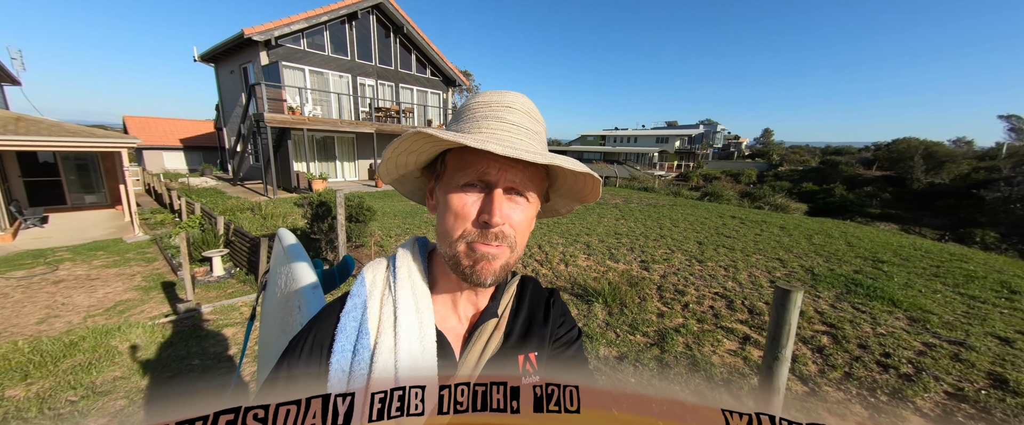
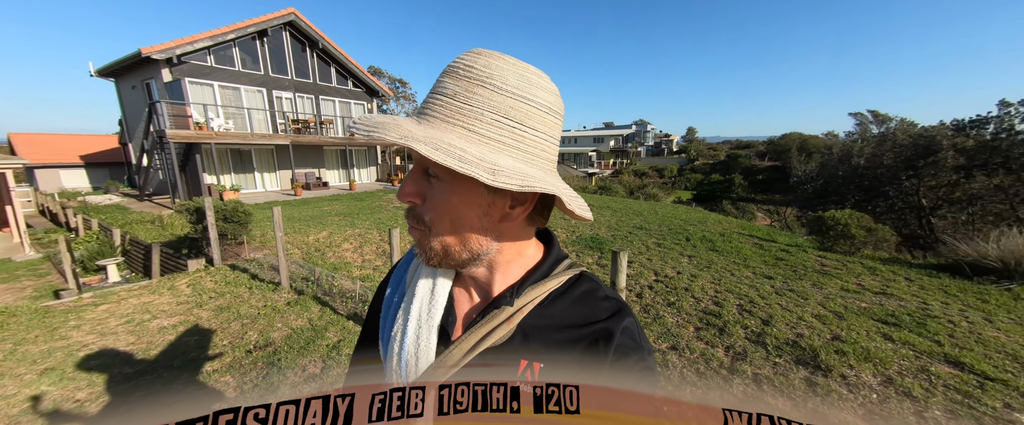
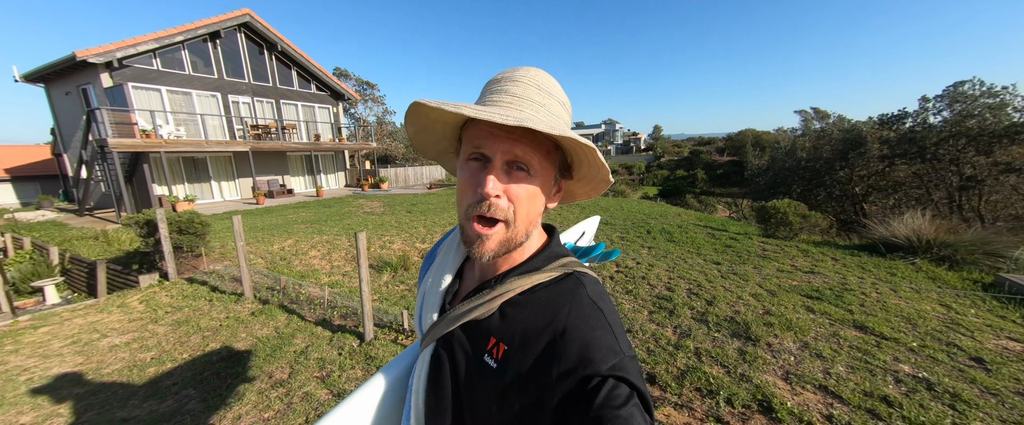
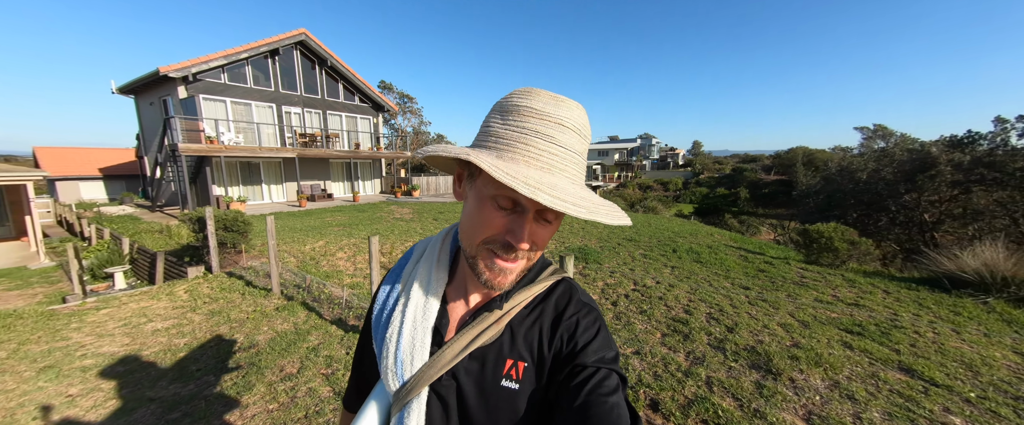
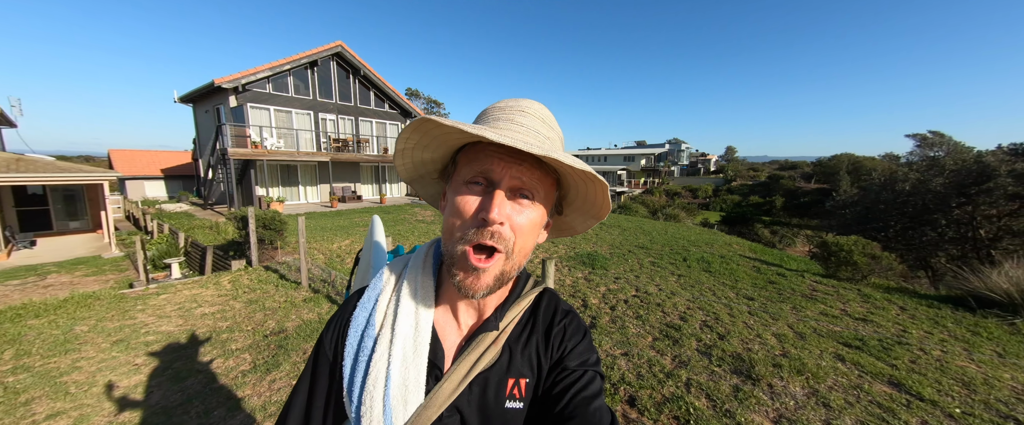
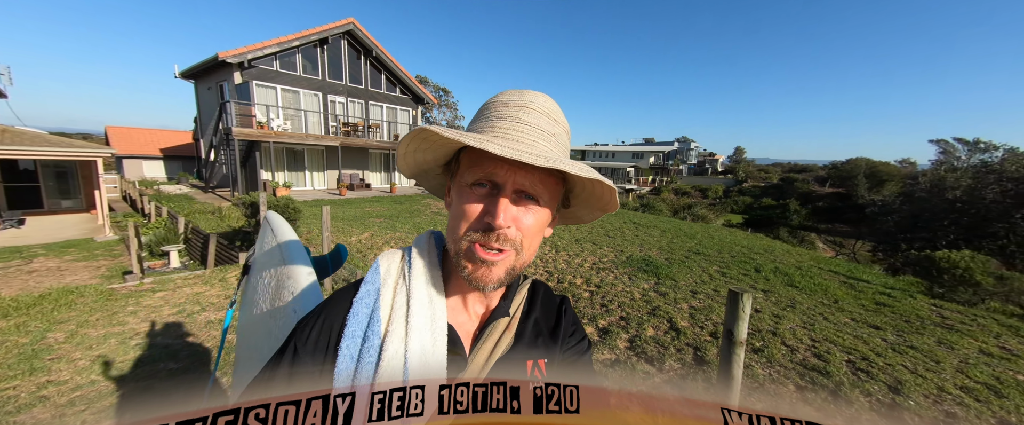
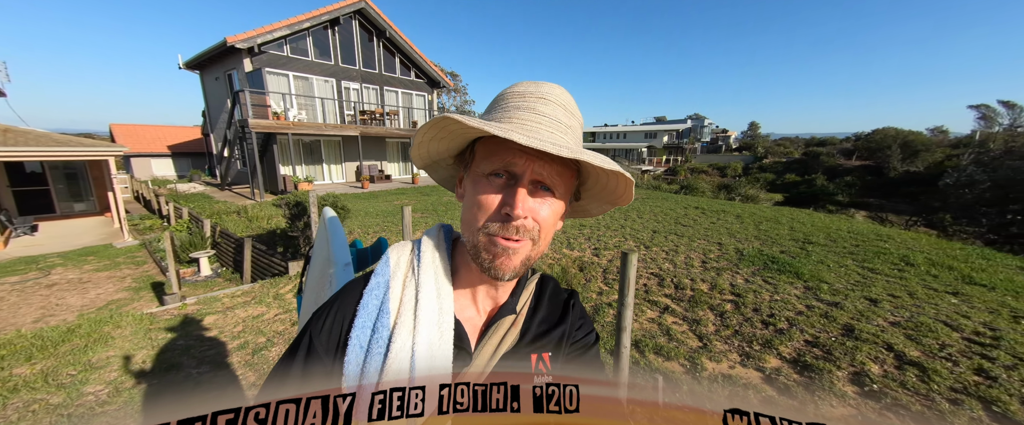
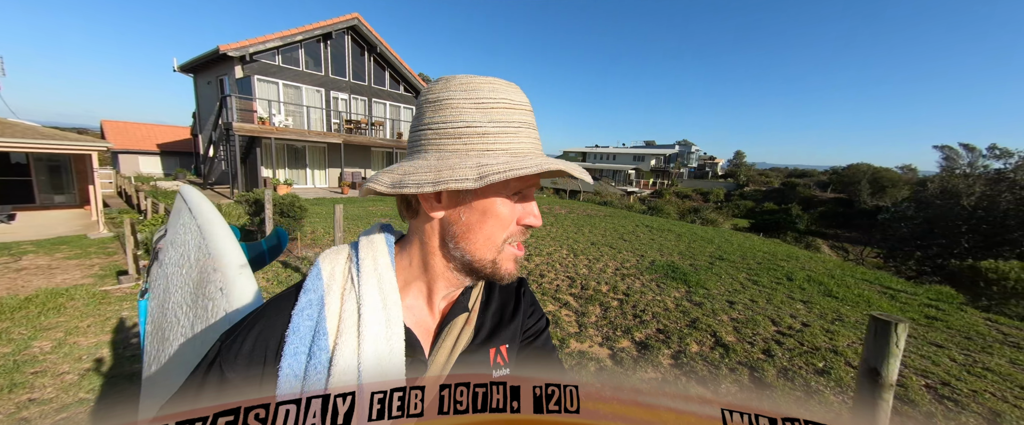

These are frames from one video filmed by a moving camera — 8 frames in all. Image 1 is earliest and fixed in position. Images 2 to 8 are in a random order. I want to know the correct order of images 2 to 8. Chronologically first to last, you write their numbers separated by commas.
7, 8, 6, 2, 3, 4, 5
